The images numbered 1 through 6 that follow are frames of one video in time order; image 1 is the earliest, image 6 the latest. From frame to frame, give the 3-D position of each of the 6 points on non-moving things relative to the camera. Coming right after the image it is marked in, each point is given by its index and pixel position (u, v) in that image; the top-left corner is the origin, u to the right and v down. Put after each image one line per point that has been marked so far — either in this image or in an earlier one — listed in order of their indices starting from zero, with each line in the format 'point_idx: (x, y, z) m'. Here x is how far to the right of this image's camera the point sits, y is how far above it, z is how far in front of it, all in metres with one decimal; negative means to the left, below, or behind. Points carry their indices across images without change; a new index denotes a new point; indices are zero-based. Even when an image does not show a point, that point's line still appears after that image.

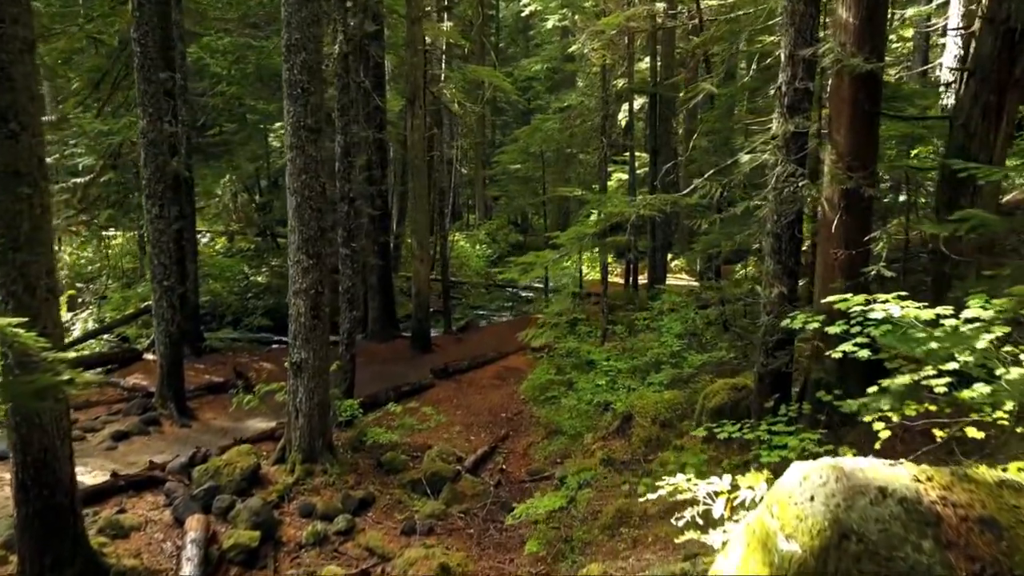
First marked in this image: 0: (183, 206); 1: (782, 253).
0: (-7.0, +1.8, +13.4) m
1: (+3.0, +0.4, +7.0) m
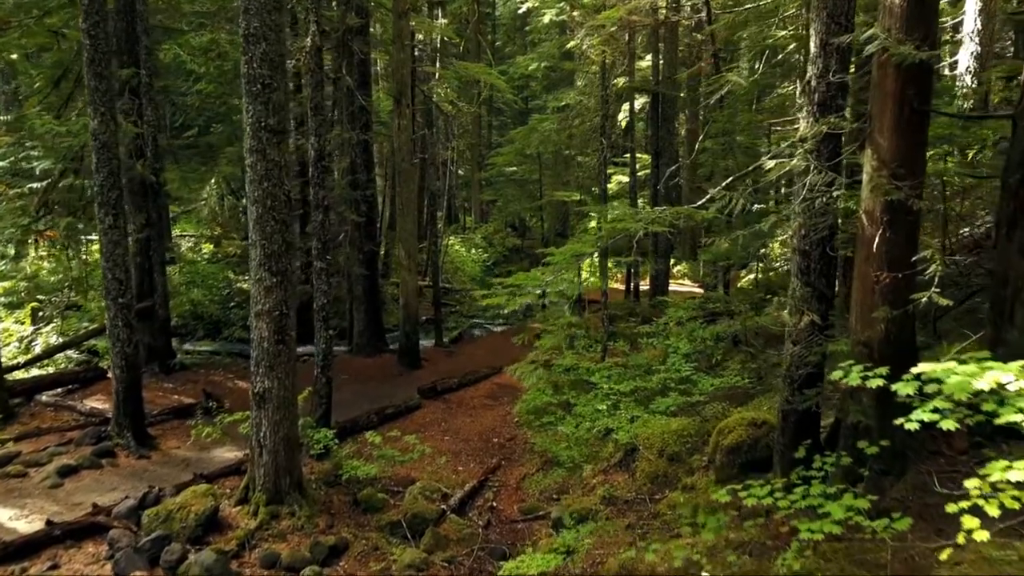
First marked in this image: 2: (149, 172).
0: (-7.1, +1.5, +12.4) m
1: (+2.9, +0.2, +6.1) m
2: (-6.9, +2.2, +12.1) m
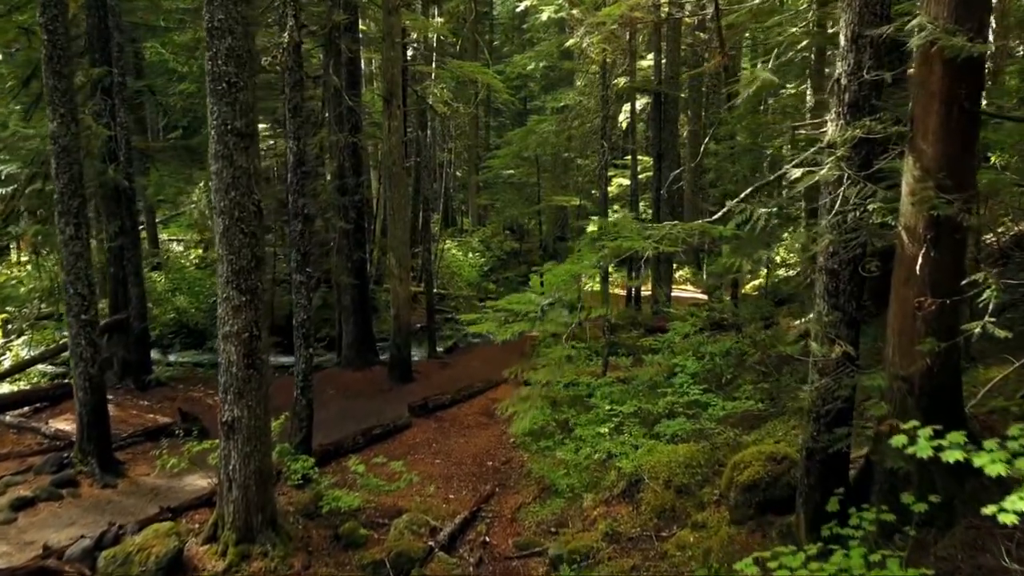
0: (-7.2, +1.3, +11.7) m
1: (+2.8, -0.1, +5.4) m
2: (-7.0, +2.0, +11.4) m
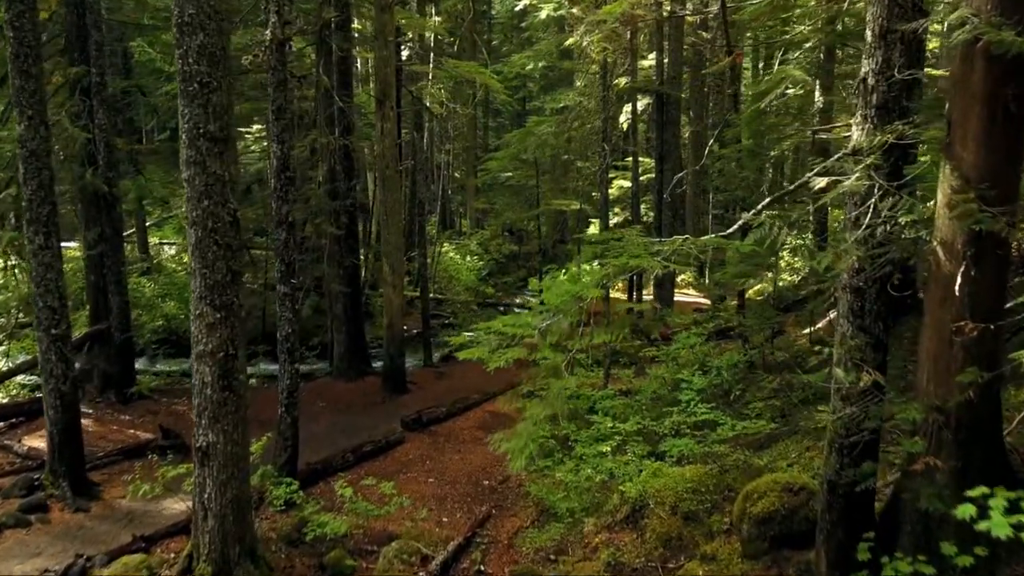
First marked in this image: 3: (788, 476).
0: (-7.2, +1.1, +11.3) m
1: (+2.8, -0.2, +4.9) m
2: (-7.1, +1.8, +10.9) m
3: (+2.8, -1.9, +6.4) m
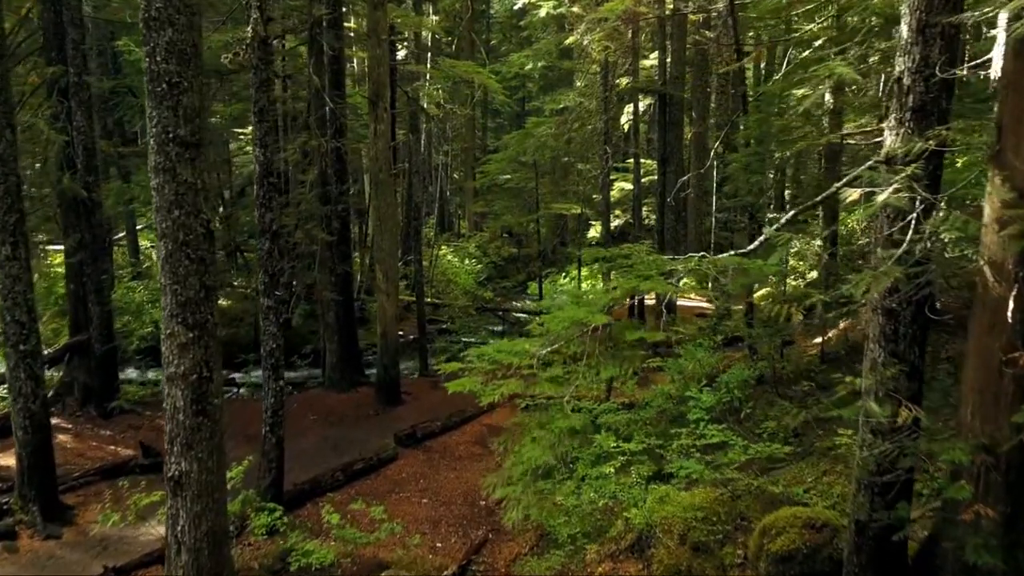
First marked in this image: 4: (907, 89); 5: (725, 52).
0: (-7.3, +1.0, +10.8) m
1: (+2.7, -0.4, +4.4) m
2: (-7.1, +1.7, +10.4) m
3: (+2.8, -2.0, +5.9) m
4: (+2.7, +1.4, +4.3) m
5: (+5.2, +5.8, +15.4) m
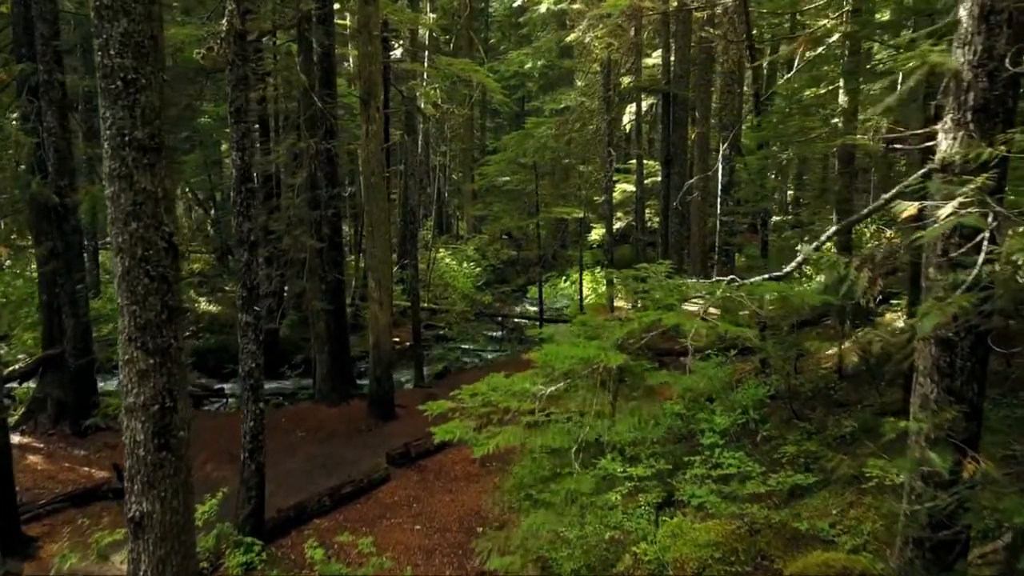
0: (-7.3, +0.8, +10.2) m
1: (+2.7, -0.5, +3.8) m
2: (-7.1, +1.5, +9.8) m
3: (+2.7, -2.2, +5.3) m
4: (+2.7, +1.2, +3.7) m
5: (+5.2, +5.6, +14.8) m
